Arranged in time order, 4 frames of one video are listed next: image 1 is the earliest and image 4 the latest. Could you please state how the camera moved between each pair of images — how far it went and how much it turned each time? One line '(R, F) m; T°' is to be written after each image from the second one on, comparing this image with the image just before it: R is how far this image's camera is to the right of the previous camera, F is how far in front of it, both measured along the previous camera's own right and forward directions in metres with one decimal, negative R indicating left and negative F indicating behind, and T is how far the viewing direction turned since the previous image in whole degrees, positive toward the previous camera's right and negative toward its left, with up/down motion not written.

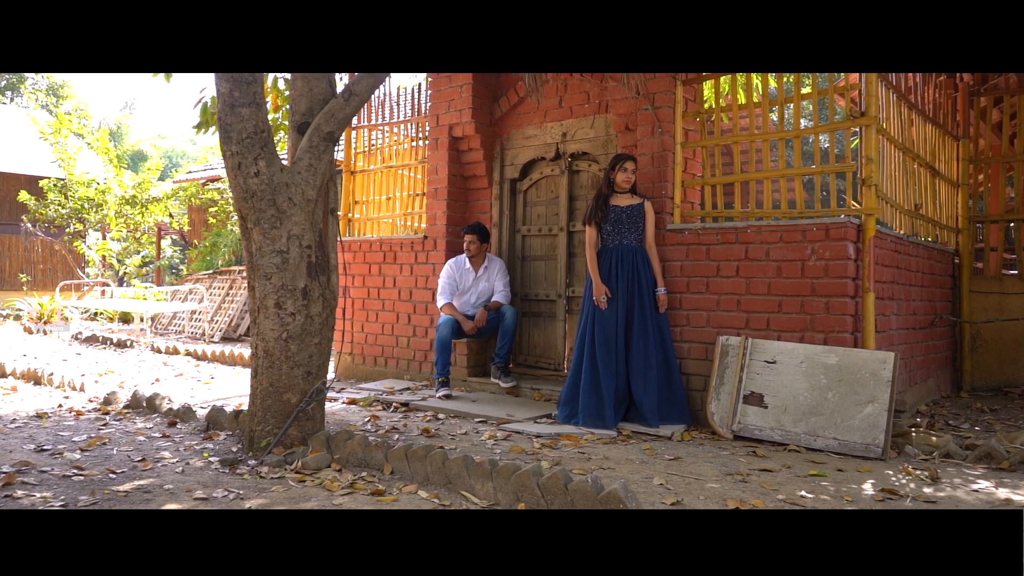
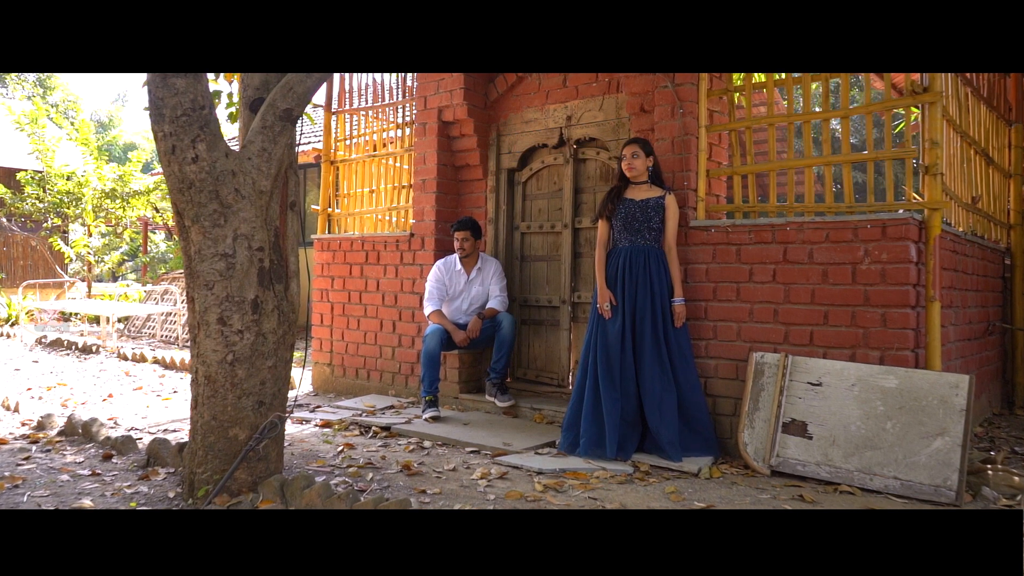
(0.0, +0.8) m; 0°
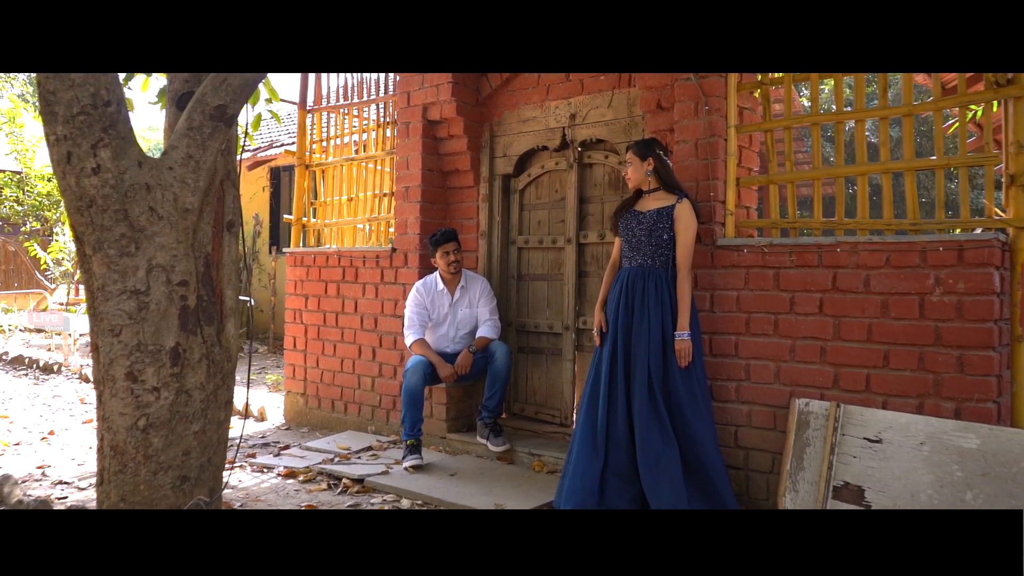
(0.0, +0.8) m; 0°
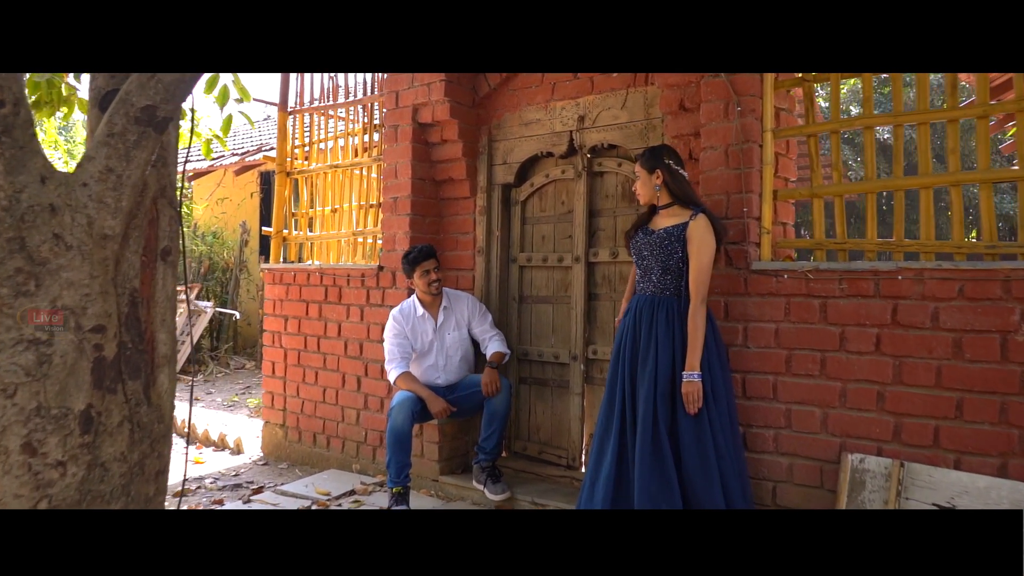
(0.0, +0.6) m; 0°
